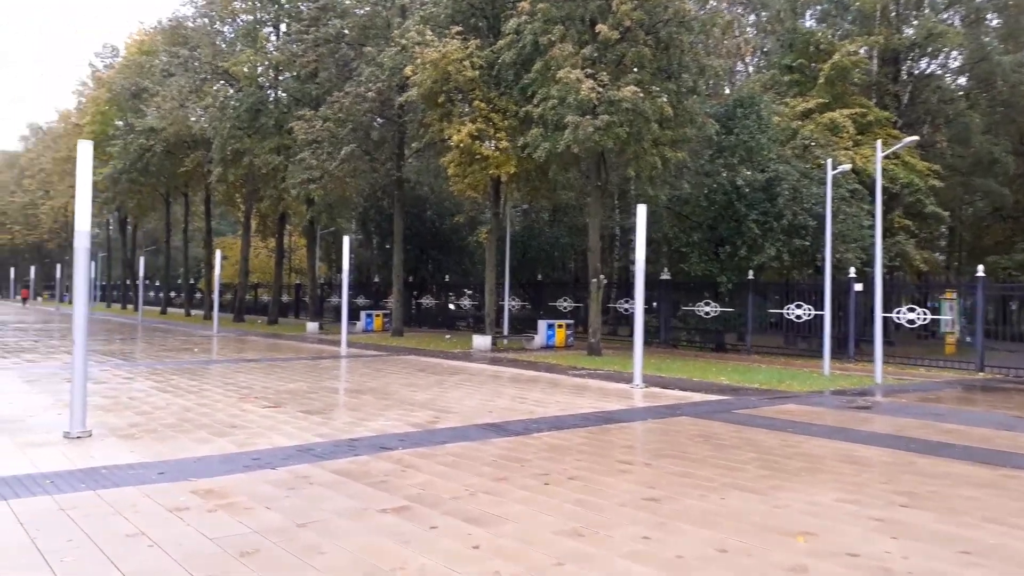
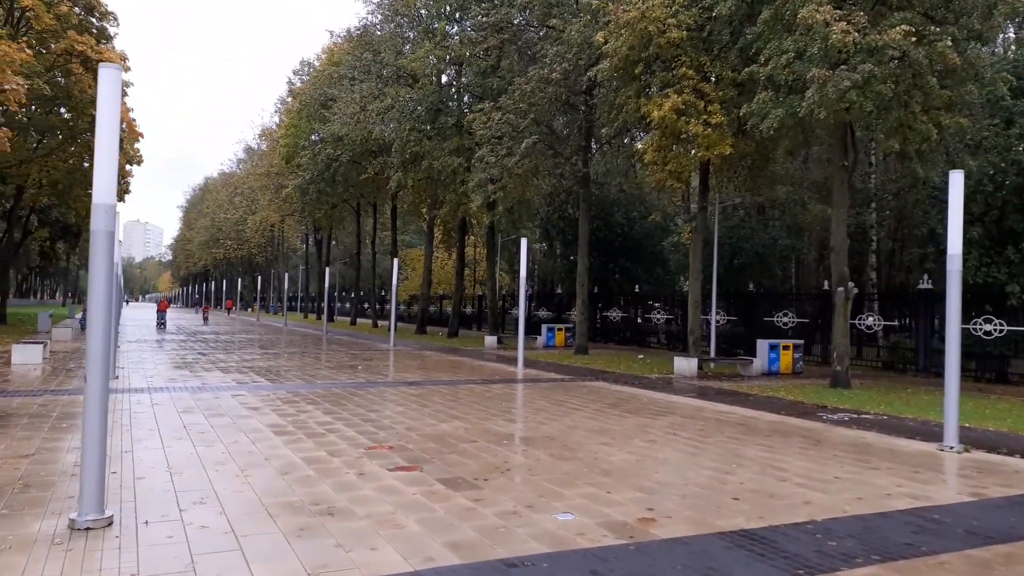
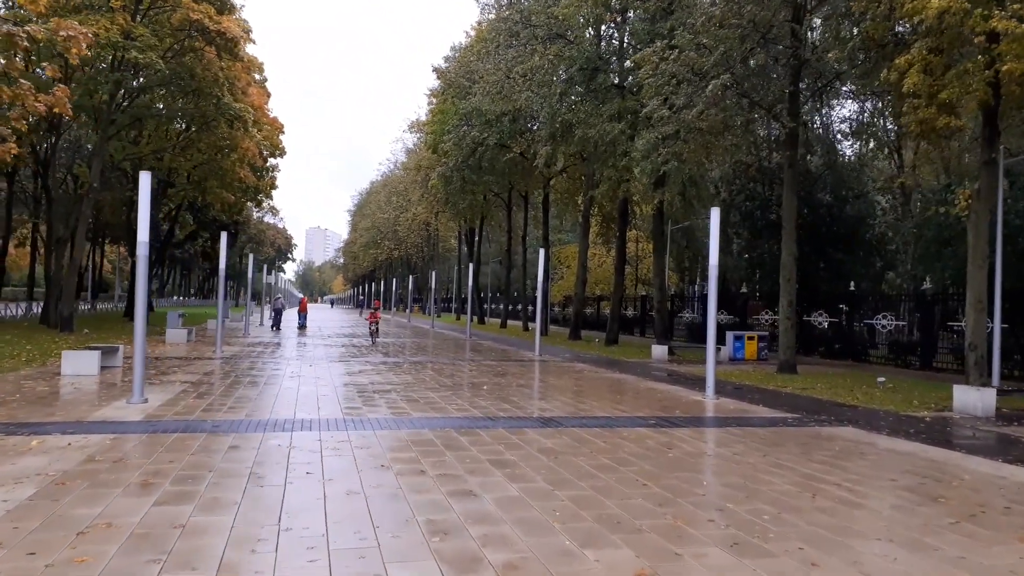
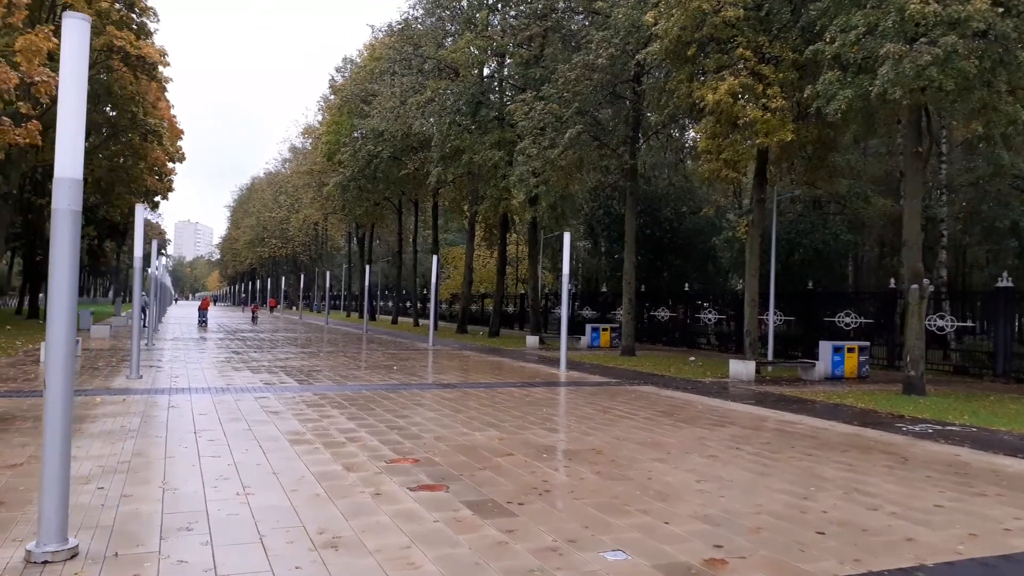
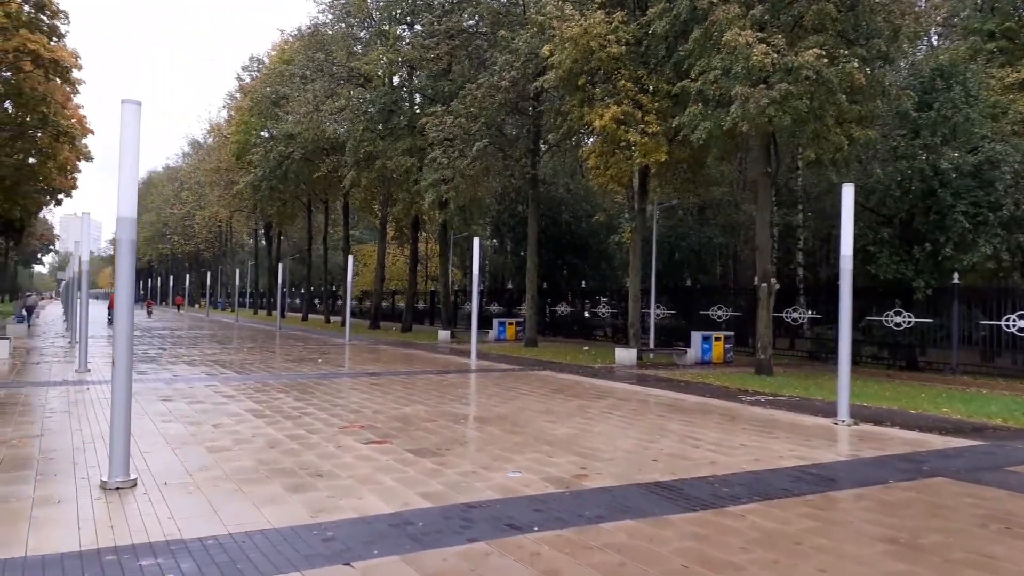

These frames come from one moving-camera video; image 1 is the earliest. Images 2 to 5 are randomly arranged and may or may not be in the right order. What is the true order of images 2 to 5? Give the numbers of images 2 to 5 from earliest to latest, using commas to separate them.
5, 2, 4, 3
